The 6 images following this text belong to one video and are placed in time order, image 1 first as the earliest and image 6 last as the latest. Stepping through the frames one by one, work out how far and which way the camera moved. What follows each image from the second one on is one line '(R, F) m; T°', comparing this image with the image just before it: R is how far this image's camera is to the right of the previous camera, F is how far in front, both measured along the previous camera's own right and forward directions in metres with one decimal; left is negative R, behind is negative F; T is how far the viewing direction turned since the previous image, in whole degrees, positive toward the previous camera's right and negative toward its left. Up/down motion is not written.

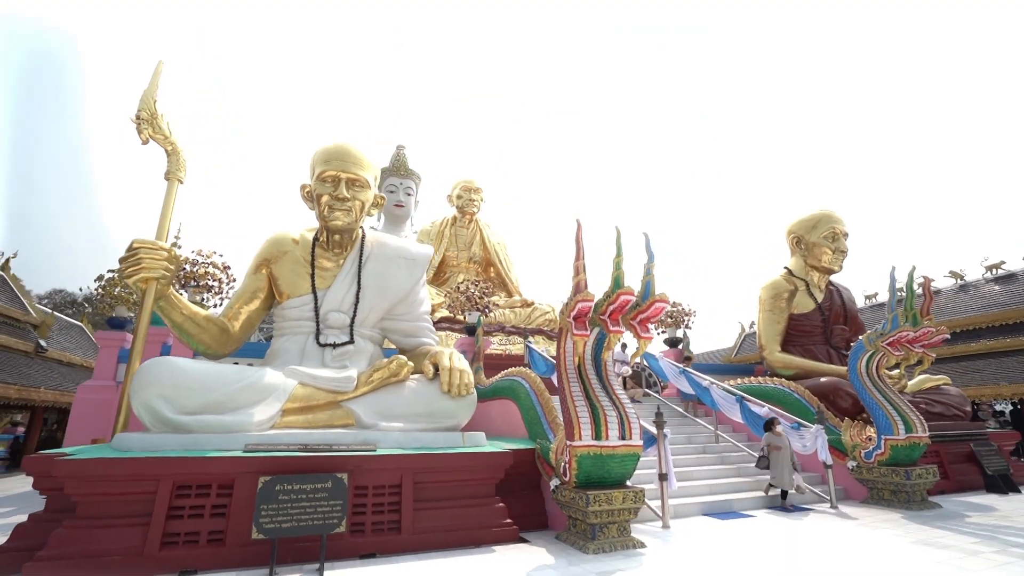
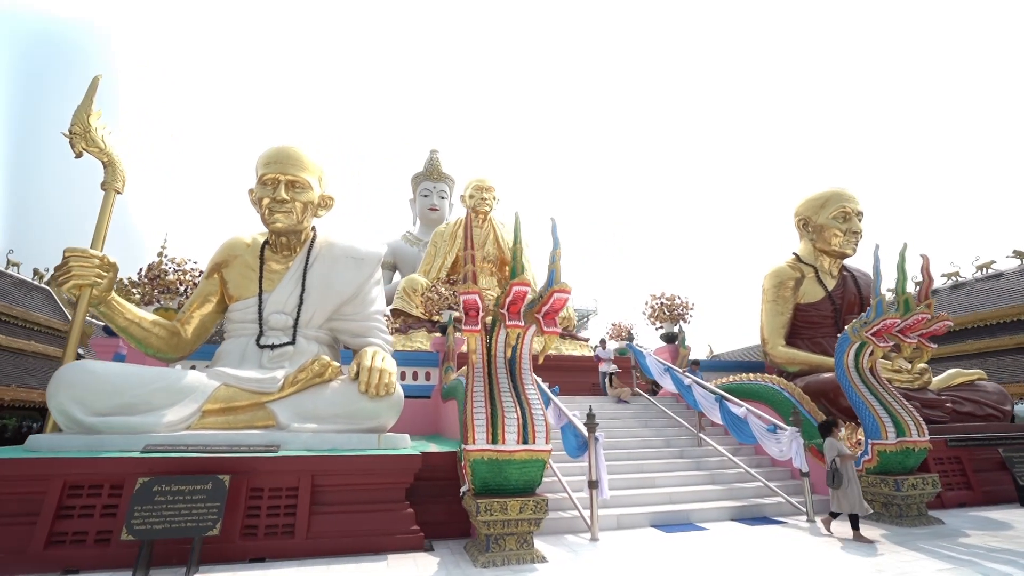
(+1.4, +0.3) m; -7°
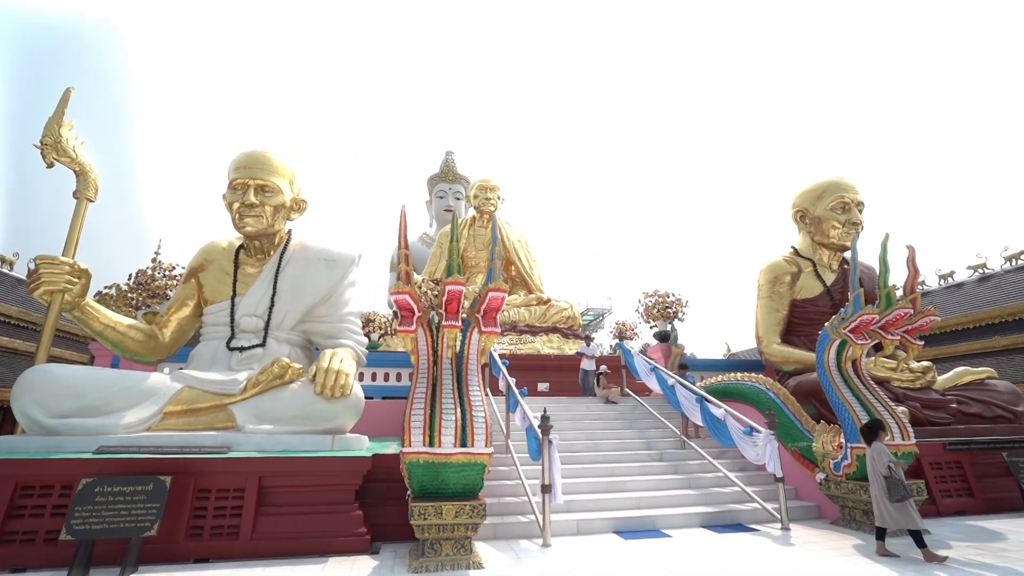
(+0.7, +0.1) m; -4°
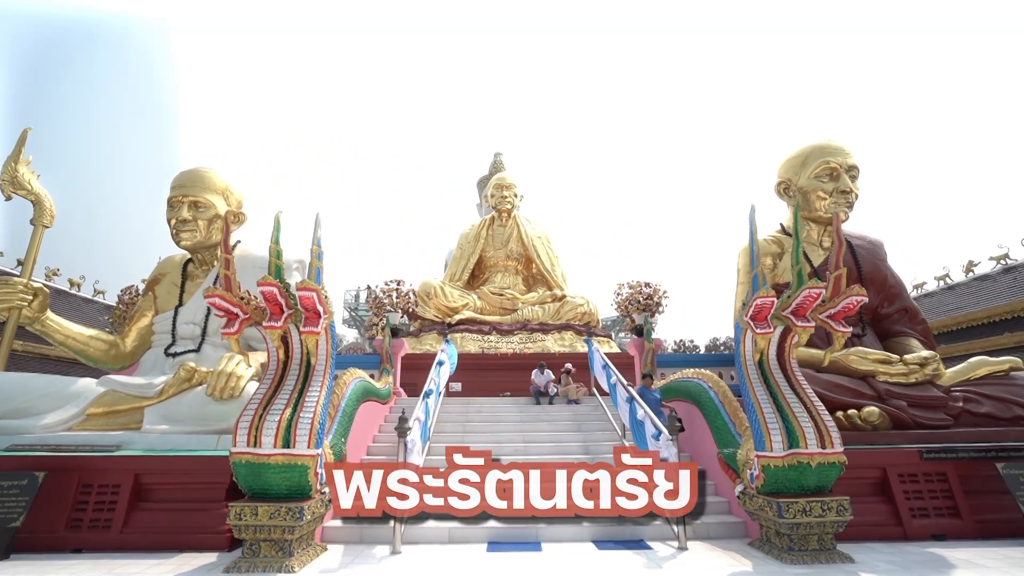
(+2.1, +0.5) m; -11°
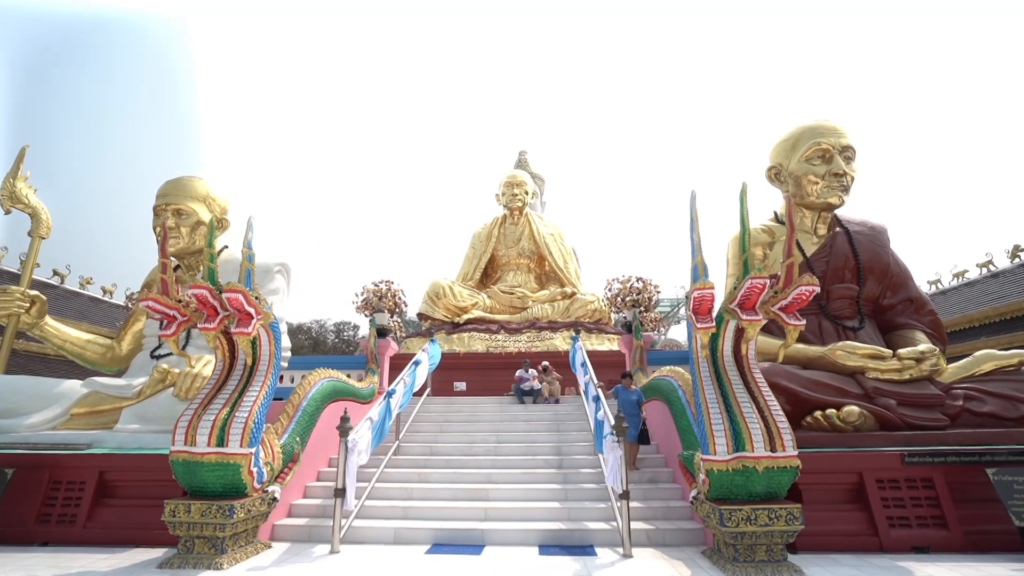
(+0.9, +0.2) m; -5°
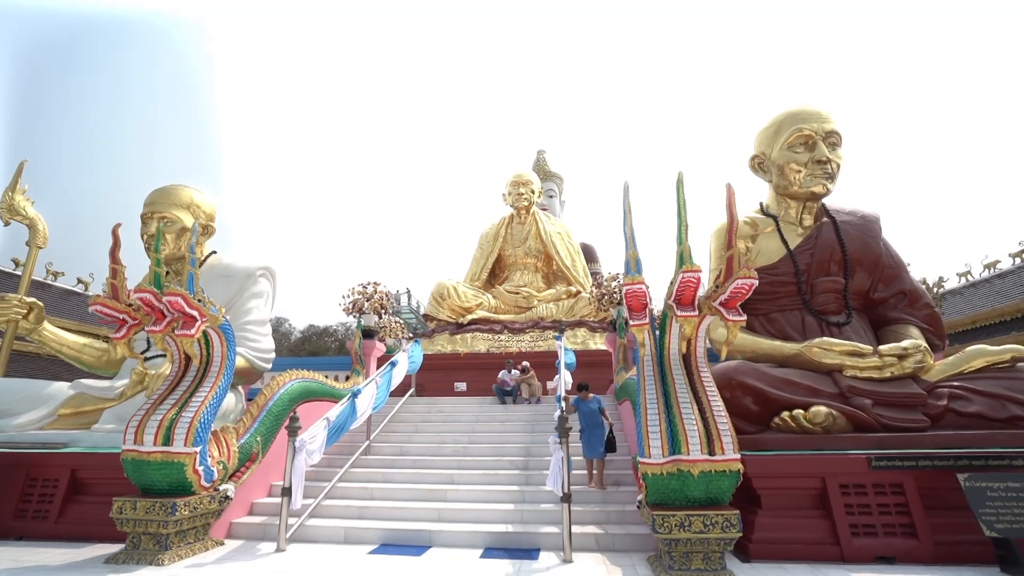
(+0.8, +0.1) m; -4°
